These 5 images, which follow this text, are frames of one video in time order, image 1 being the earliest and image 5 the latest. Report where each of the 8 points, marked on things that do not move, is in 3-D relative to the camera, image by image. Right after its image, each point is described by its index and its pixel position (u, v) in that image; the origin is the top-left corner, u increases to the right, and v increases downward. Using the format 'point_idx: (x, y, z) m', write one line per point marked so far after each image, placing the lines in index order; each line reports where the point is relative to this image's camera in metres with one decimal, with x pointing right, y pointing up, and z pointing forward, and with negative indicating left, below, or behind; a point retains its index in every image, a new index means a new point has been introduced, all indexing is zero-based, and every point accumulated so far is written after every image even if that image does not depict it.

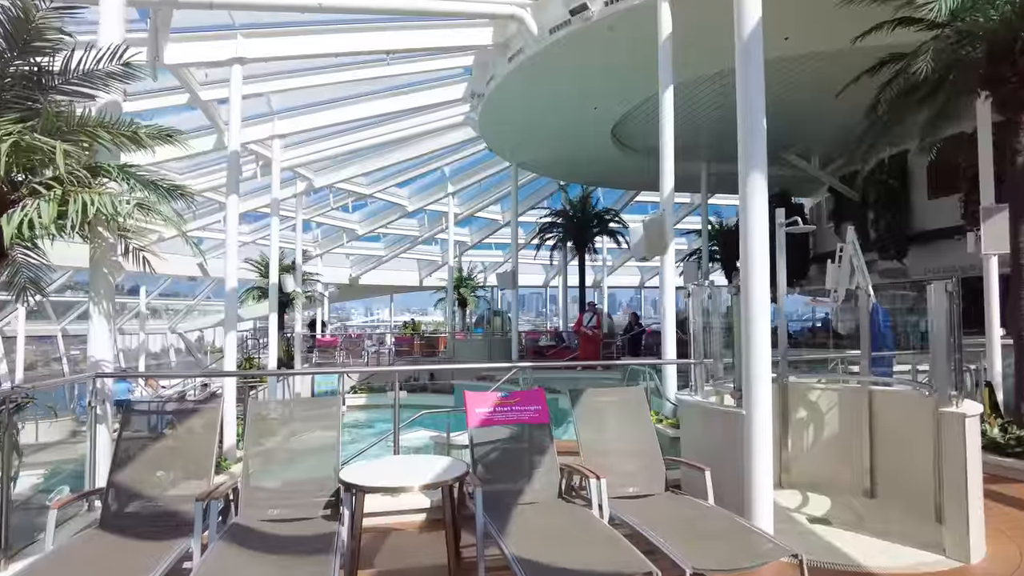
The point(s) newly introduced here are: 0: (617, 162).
0: (+2.5, +3.0, +15.8) m
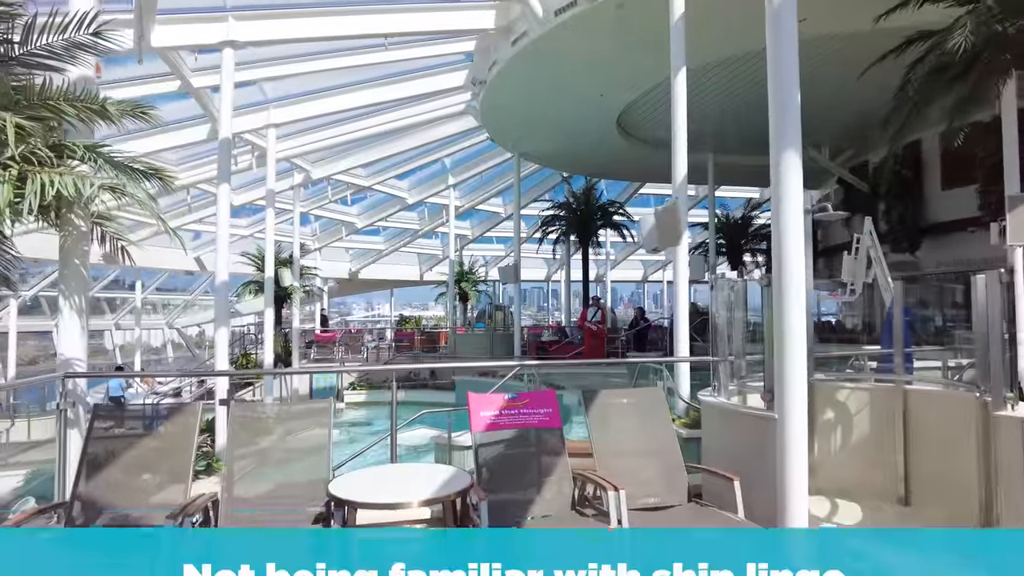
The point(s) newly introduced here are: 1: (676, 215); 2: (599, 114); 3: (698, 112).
0: (+2.5, +3.1, +15.4) m
1: (+1.6, +0.8, +6.7) m
2: (+1.7, +3.3, +12.8) m
3: (+4.0, +3.4, +14.0) m
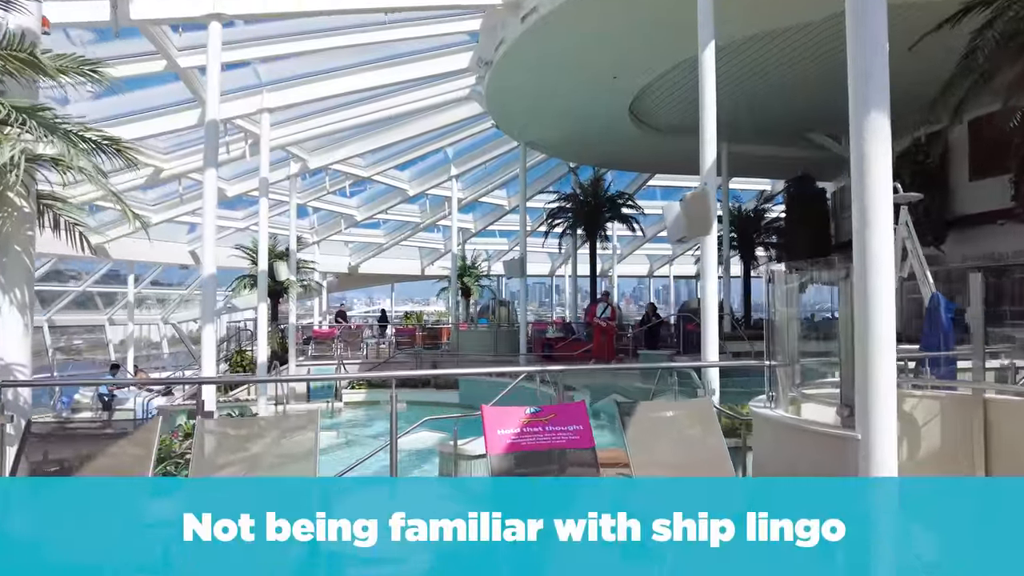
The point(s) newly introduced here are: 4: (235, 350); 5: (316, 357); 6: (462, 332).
0: (+2.6, +3.2, +14.7) m
1: (+1.7, +0.8, +6.1) m
2: (+1.8, +3.4, +12.2) m
3: (+4.1, +3.5, +13.4) m
4: (-6.5, -1.5, +16.0) m
5: (-4.8, -1.7, +16.7) m
6: (-1.3, -1.1, +17.3) m
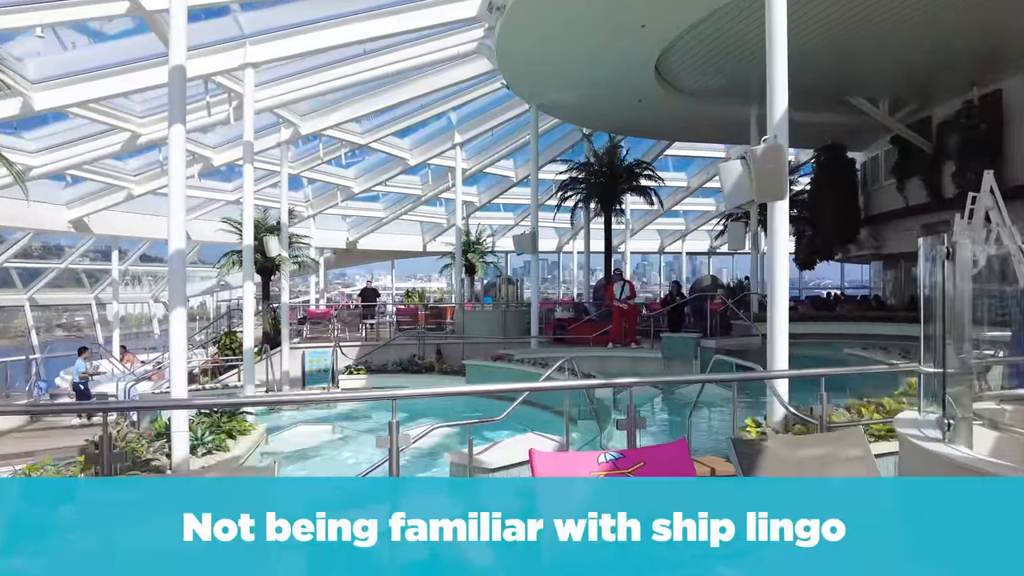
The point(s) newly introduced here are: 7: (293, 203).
0: (+2.8, +3.7, +13.5) m
1: (+2.0, +1.0, +4.9) m
2: (+2.0, +3.7, +10.9) m
3: (+4.3, +3.9, +12.1) m
4: (-6.3, -1.0, +14.9) m
5: (-4.6, -1.2, +15.6) m
6: (-1.1, -0.6, +16.2) m
7: (-6.4, +2.5, +19.9) m
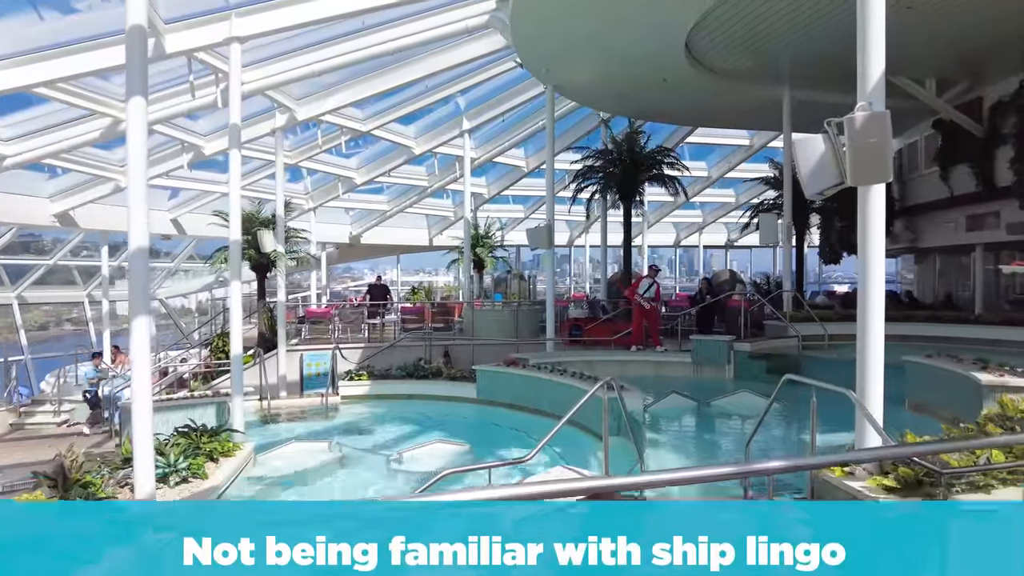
0: (+3.1, +3.7, +12.4) m
1: (+2.1, +0.9, +3.9) m
2: (+2.2, +3.8, +9.8) m
3: (+4.6, +4.0, +11.0) m
4: (-6.1, -1.0, +14.0) m
5: (-4.4, -1.1, +14.6) m
6: (-0.8, -0.5, +15.2) m
7: (-6.1, +2.6, +18.9) m
